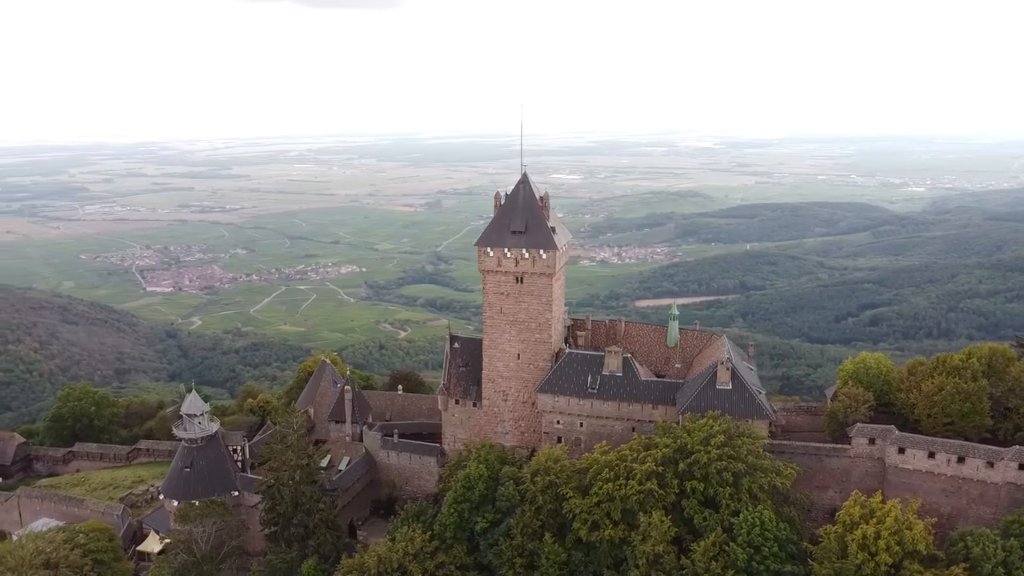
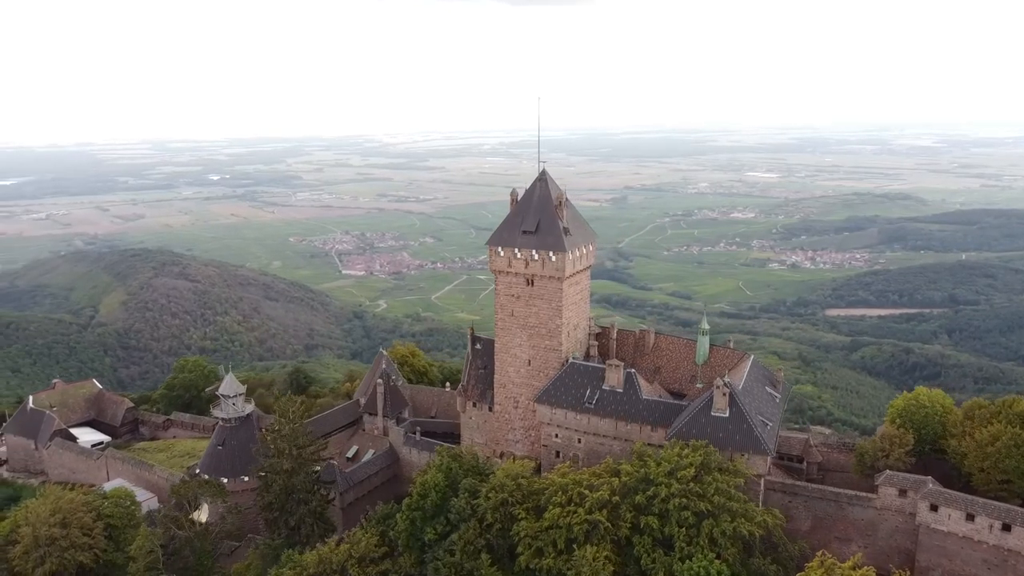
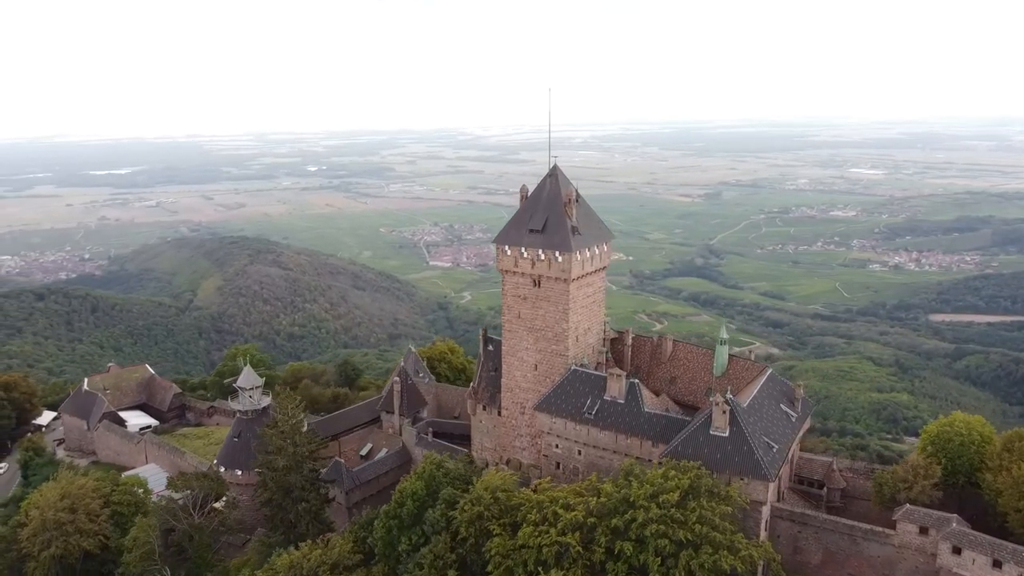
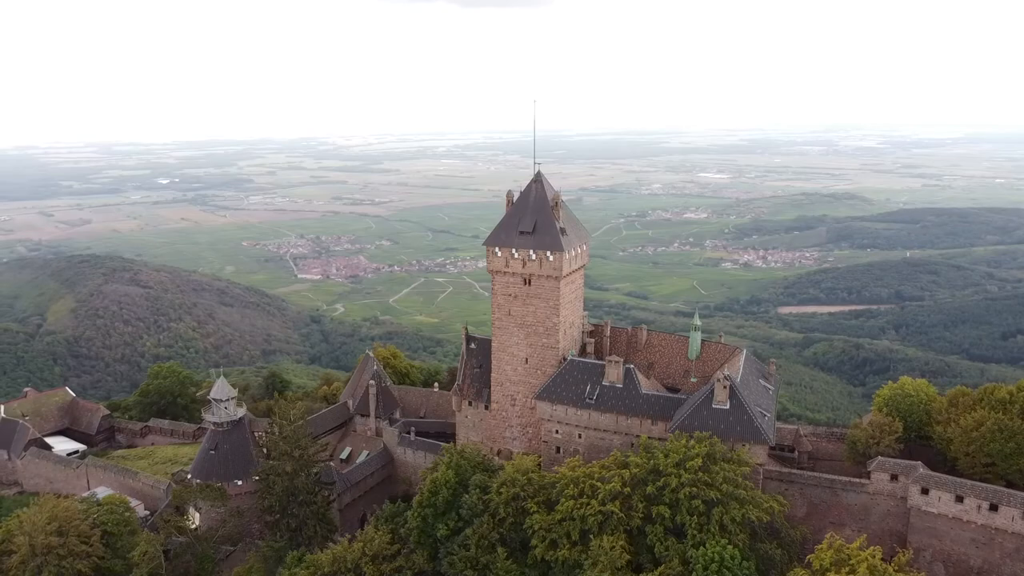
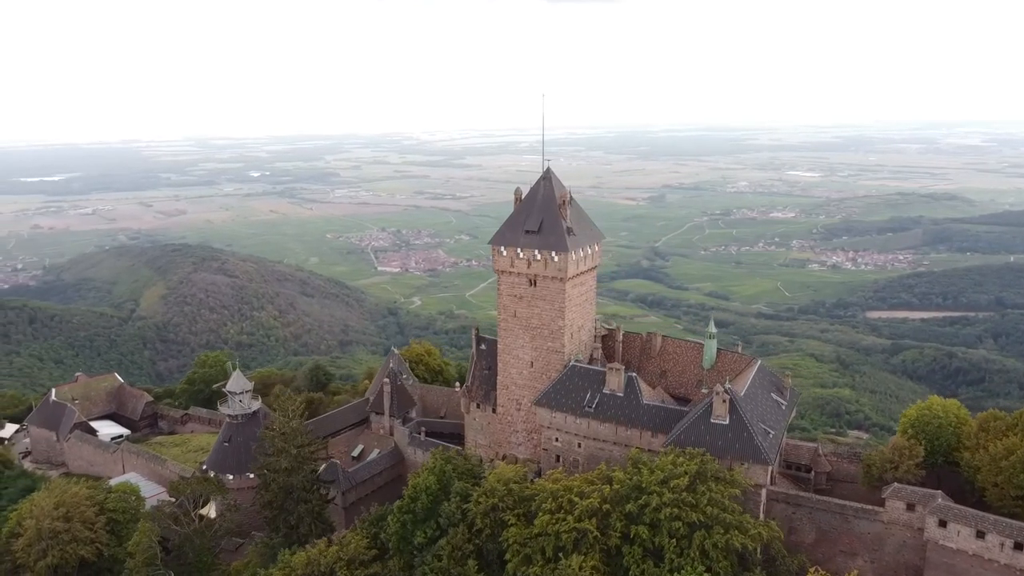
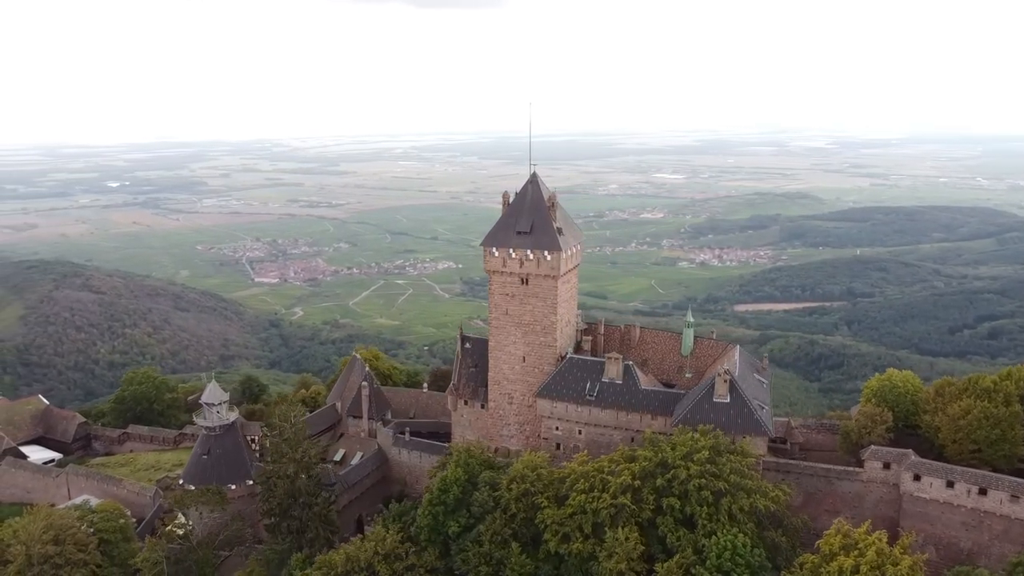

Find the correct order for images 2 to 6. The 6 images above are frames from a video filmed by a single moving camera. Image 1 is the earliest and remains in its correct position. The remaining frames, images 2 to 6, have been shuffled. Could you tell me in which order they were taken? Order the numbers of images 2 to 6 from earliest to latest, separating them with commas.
6, 4, 2, 5, 3
